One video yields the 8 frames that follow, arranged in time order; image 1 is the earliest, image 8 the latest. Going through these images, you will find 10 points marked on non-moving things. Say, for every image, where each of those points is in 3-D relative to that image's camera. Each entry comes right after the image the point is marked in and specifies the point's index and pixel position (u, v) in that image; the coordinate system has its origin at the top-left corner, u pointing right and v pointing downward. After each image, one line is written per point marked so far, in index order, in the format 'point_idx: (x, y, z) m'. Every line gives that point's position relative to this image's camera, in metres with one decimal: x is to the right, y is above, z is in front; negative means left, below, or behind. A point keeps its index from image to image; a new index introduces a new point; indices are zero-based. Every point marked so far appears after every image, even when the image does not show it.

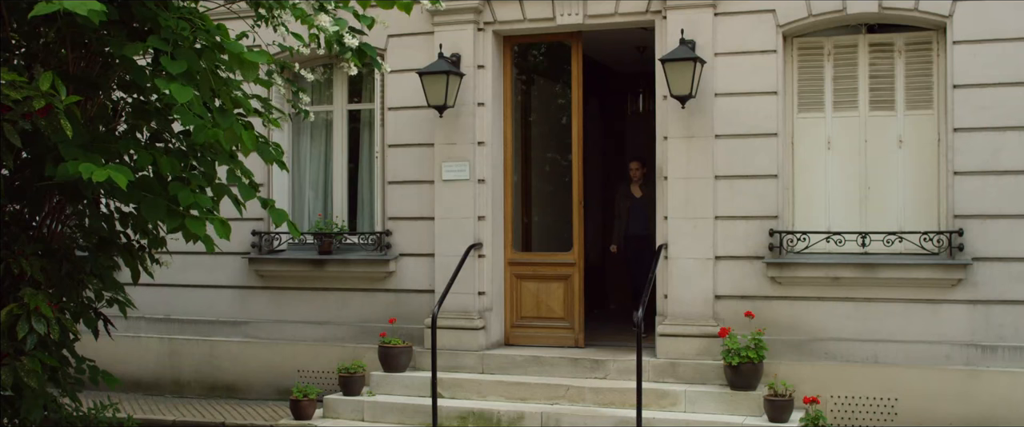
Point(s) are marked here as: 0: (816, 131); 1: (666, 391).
0: (+2.3, +0.6, +9.1) m
1: (+1.1, -1.3, +8.7) m
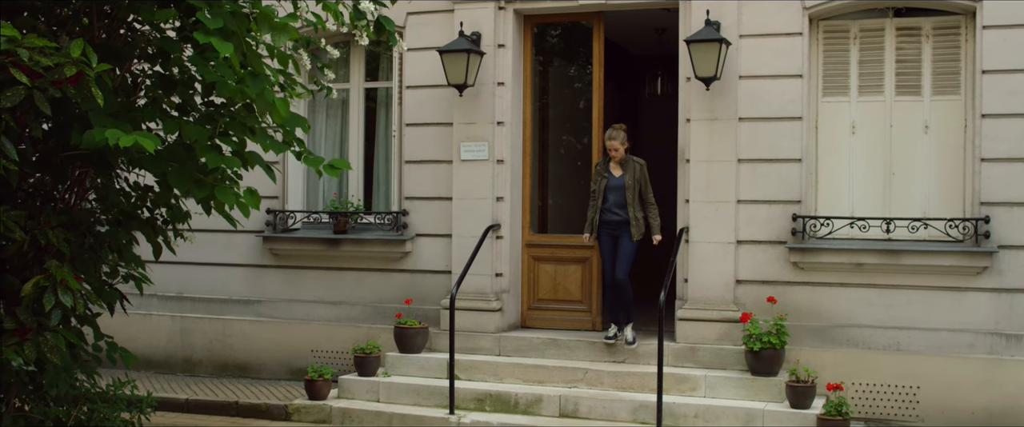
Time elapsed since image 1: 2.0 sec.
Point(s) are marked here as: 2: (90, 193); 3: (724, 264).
0: (+2.5, +0.8, +9.0) m
1: (+1.3, -1.2, +8.6) m
2: (-2.0, +0.1, +5.5) m
3: (+1.6, -0.4, +8.9) m
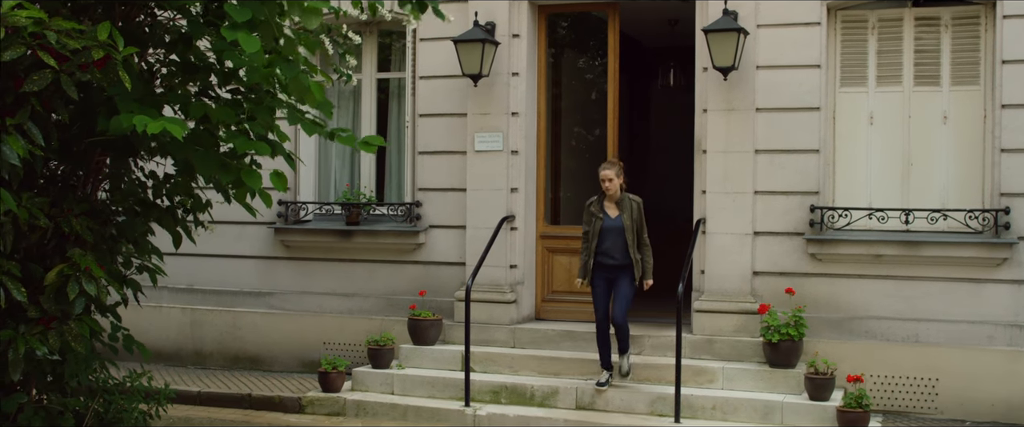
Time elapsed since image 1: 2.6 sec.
0: (+2.6, +0.8, +8.9) m
1: (+1.4, -1.1, +8.6) m
2: (-1.9, +0.1, +5.4) m
3: (+1.7, -0.3, +8.9) m
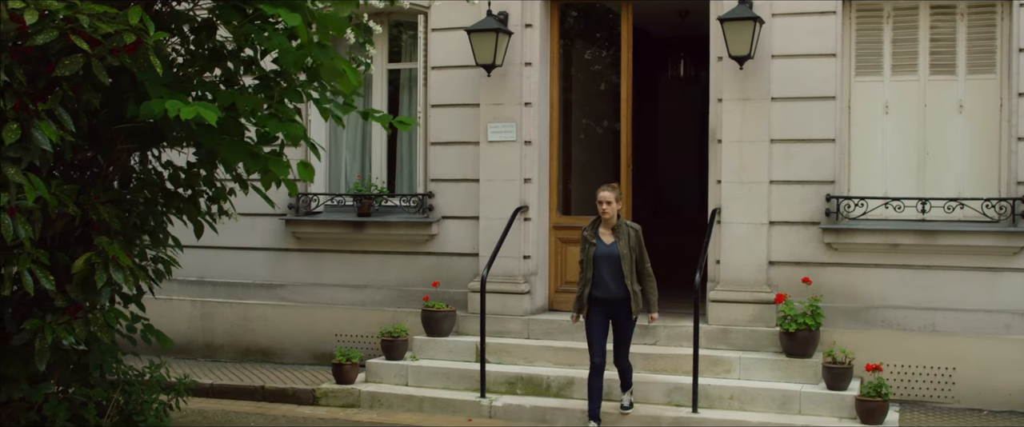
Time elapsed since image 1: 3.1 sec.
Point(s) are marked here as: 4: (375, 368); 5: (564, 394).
0: (+2.7, +0.9, +8.9) m
1: (+1.5, -1.0, +8.5) m
2: (-1.7, +0.2, +5.4) m
3: (+1.8, -0.2, +8.9) m
4: (-1.0, -1.2, +9.0) m
5: (+0.4, -1.3, +8.5) m
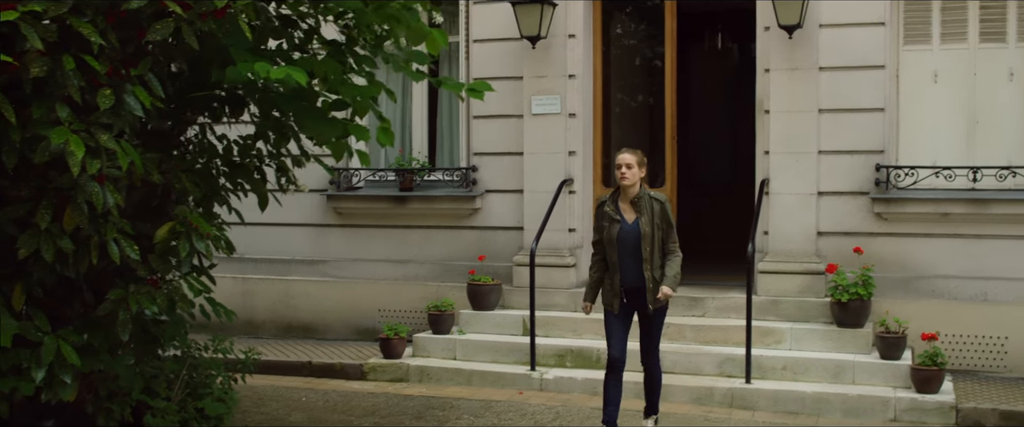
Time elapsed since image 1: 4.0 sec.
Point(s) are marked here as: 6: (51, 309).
0: (+3.1, +1.1, +8.8) m
1: (+1.9, -0.8, +8.5) m
2: (-1.4, +0.3, +5.3) m
3: (+2.2, 0.0, +8.8) m
4: (-0.7, -1.0, +9.0) m
5: (+0.7, -1.1, +8.5) m
6: (-1.9, -0.4, +4.9) m
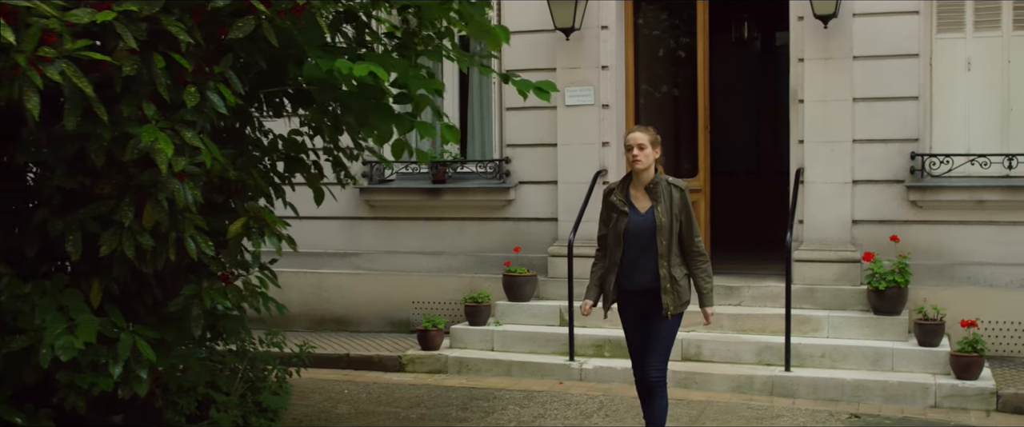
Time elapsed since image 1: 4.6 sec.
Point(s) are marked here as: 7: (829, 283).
0: (+3.3, +1.2, +8.9) m
1: (+2.1, -0.8, +8.6) m
2: (-1.1, +0.4, +5.4) m
3: (+2.5, +0.1, +8.9) m
4: (-0.4, -0.9, +9.1) m
5: (+1.0, -1.0, +8.6) m
6: (-1.6, -0.4, +4.9) m
7: (+2.4, -0.5, +8.8) m
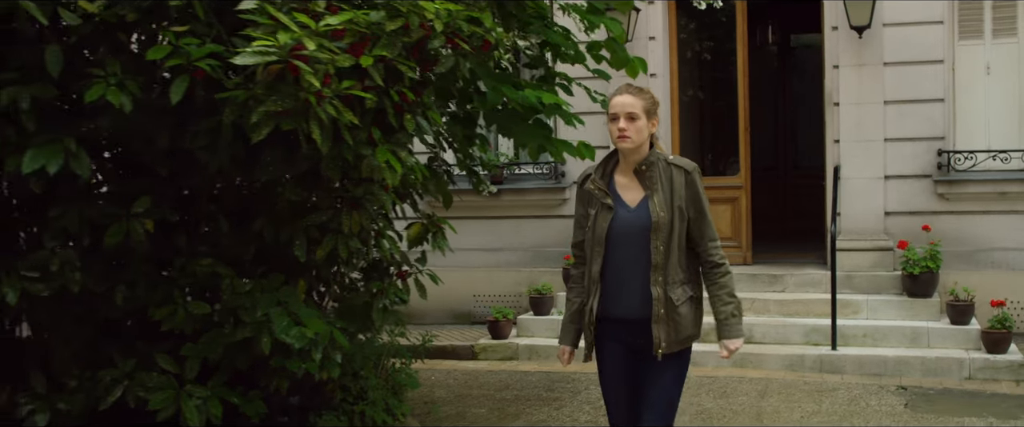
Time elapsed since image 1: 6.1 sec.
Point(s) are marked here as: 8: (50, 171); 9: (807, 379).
0: (+3.8, +1.3, +9.8) m
1: (+2.7, -0.7, +9.4) m
2: (-0.5, +0.3, +6.1) m
3: (+3.0, +0.1, +9.7) m
4: (+0.1, -0.9, +9.9) m
5: (+1.6, -1.0, +9.4) m
6: (-1.0, -0.4, +5.7) m
7: (+2.9, -0.5, +9.7) m
8: (-1.7, +0.2, +4.2) m
9: (+2.2, -1.2, +8.8) m
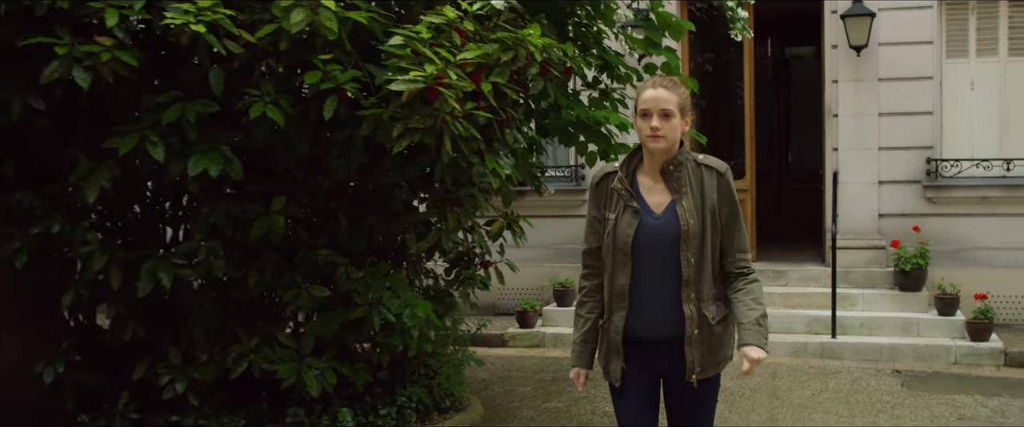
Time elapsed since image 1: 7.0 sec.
0: (+4.1, +1.3, +10.8) m
1: (+2.9, -0.7, +10.4) m
2: (-0.1, +0.3, +7.0) m
3: (+3.2, +0.1, +10.7) m
4: (+0.4, -0.9, +10.8) m
5: (+1.8, -1.0, +10.4) m
6: (-0.6, -0.4, +6.6) m
7: (+3.2, -0.5, +10.7) m
8: (-1.3, +0.2, +5.1) m
9: (+2.5, -1.2, +9.7) m
